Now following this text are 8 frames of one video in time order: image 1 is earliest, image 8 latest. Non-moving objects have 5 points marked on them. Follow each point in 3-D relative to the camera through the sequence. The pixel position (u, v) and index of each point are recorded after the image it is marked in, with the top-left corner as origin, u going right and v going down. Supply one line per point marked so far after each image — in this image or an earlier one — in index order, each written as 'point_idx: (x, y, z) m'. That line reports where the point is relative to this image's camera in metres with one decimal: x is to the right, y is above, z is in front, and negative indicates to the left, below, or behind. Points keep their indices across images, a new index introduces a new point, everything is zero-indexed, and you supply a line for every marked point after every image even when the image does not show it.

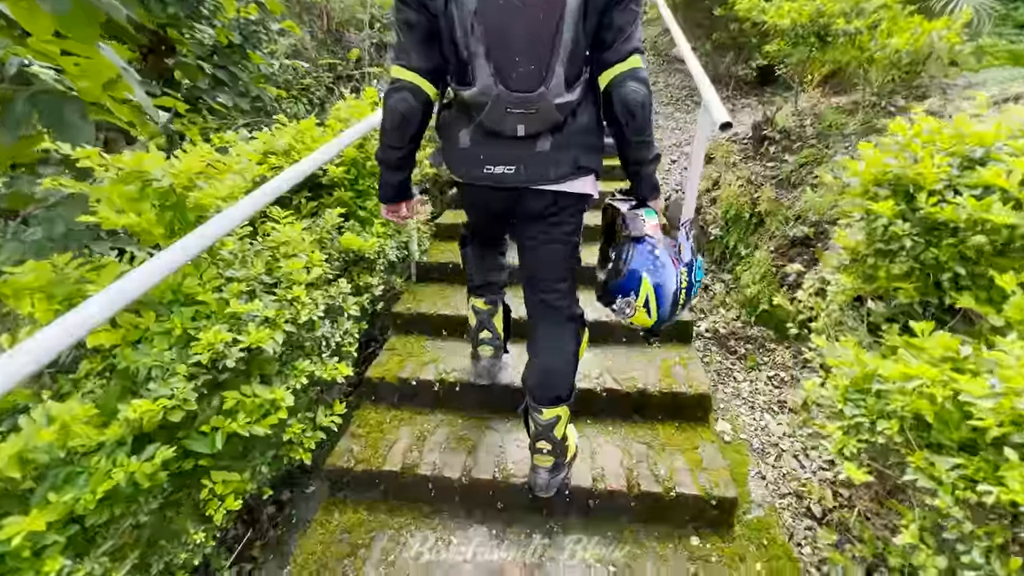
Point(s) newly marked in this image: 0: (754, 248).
0: (+1.6, +0.3, +3.1) m
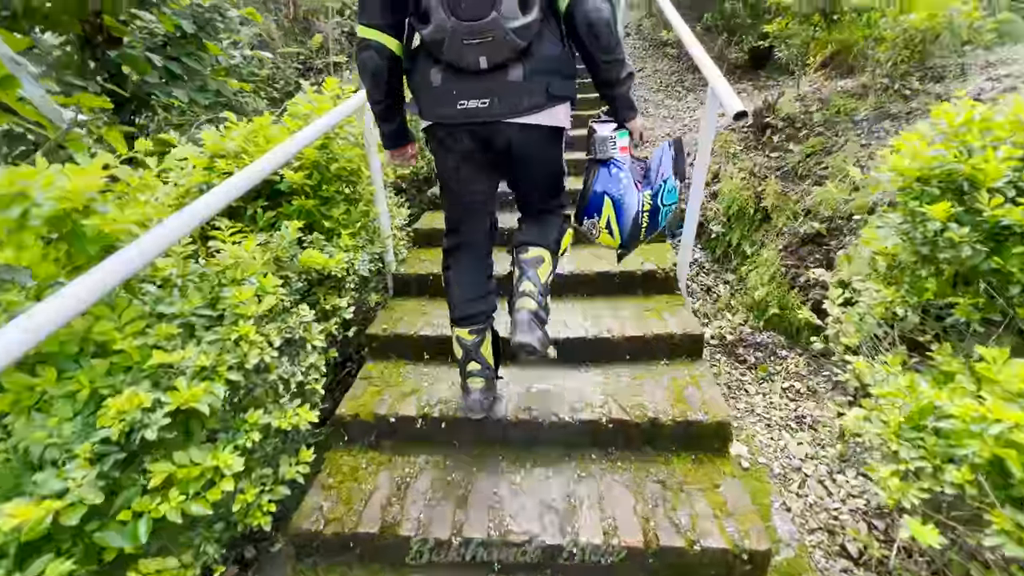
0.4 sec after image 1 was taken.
0: (+1.5, +0.3, +2.8) m
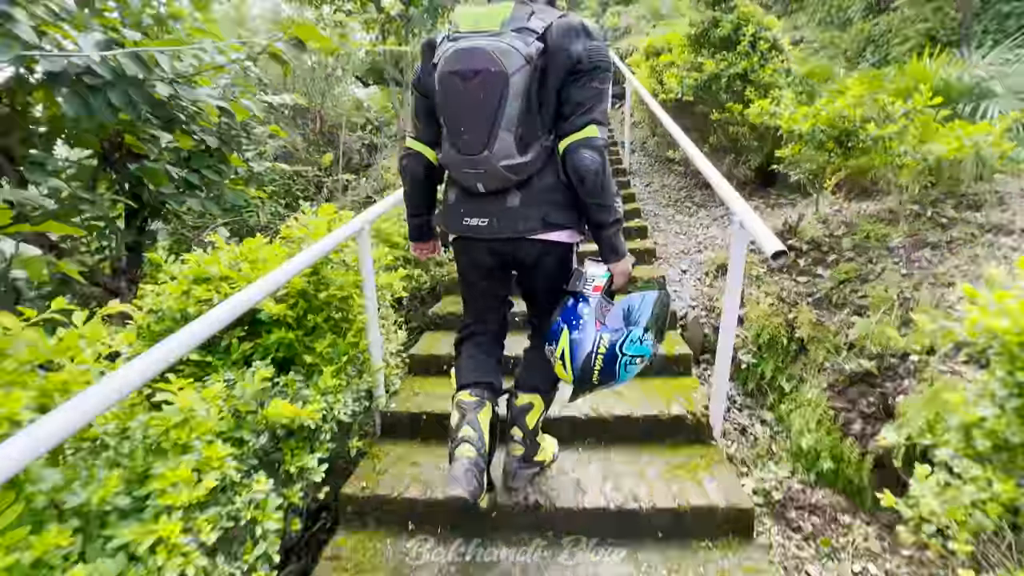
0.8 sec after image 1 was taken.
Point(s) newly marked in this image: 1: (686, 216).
0: (+1.6, -0.5, +2.5) m
1: (+1.7, +0.7, +4.3) m
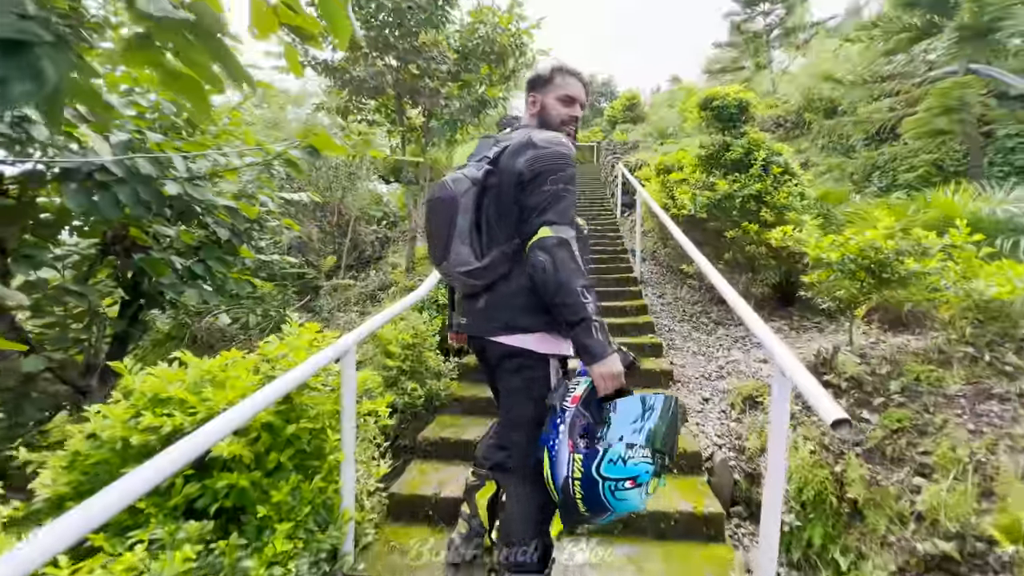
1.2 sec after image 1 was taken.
0: (+1.6, -1.2, +2.0) m
1: (+1.7, -0.4, +4.1) m
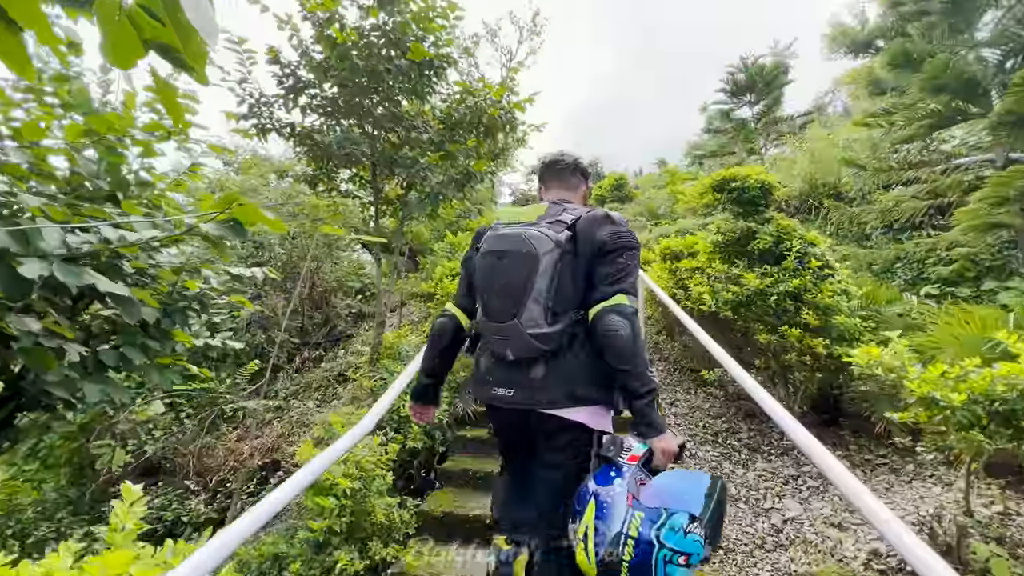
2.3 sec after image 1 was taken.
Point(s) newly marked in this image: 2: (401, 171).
0: (+1.5, -1.7, +1.0) m
1: (+1.6, -1.2, +3.2) m
2: (-1.2, +1.2, +4.8) m
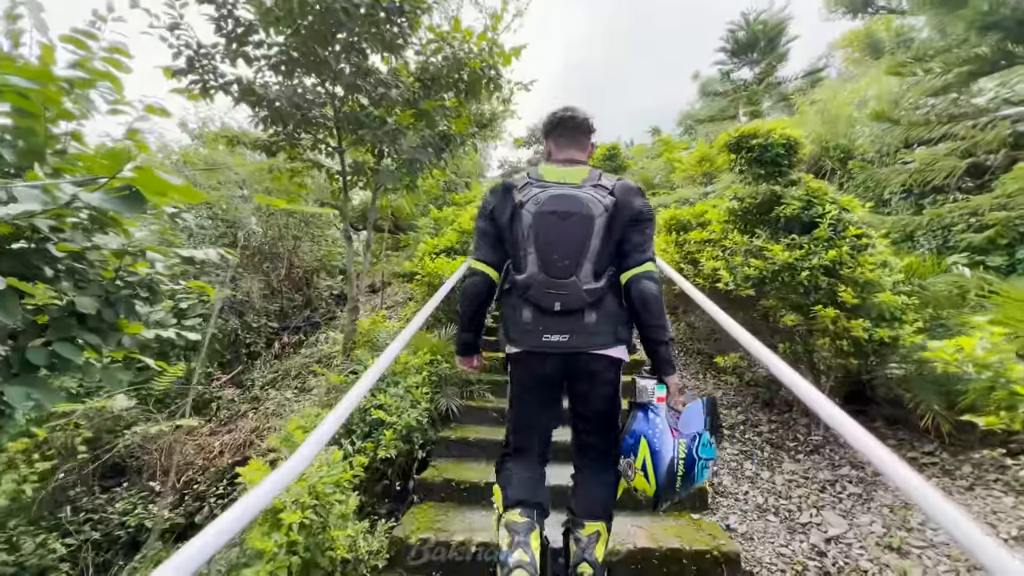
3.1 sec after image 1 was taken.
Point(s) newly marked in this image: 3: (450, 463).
0: (+1.5, -1.7, +0.7) m
1: (+1.5, -1.1, +2.8) m
2: (-1.3, +1.4, +4.2) m
3: (-0.4, -1.2, +3.0) m
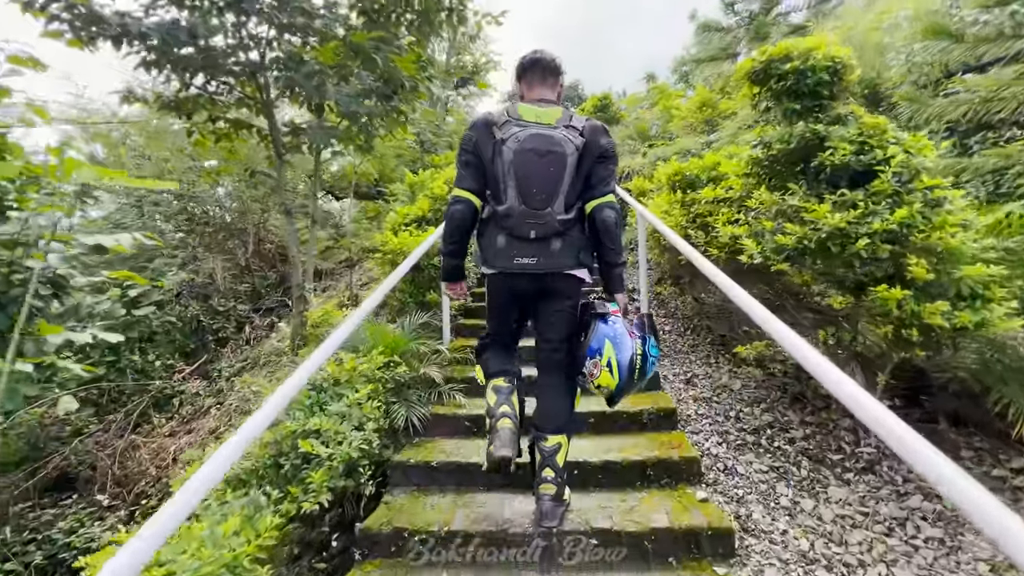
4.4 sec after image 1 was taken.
0: (+1.4, -1.7, +0.1) m
1: (+1.4, -1.0, +2.2) m
2: (-1.6, +1.5, +3.4) m
3: (-0.6, -1.1, +2.4) m
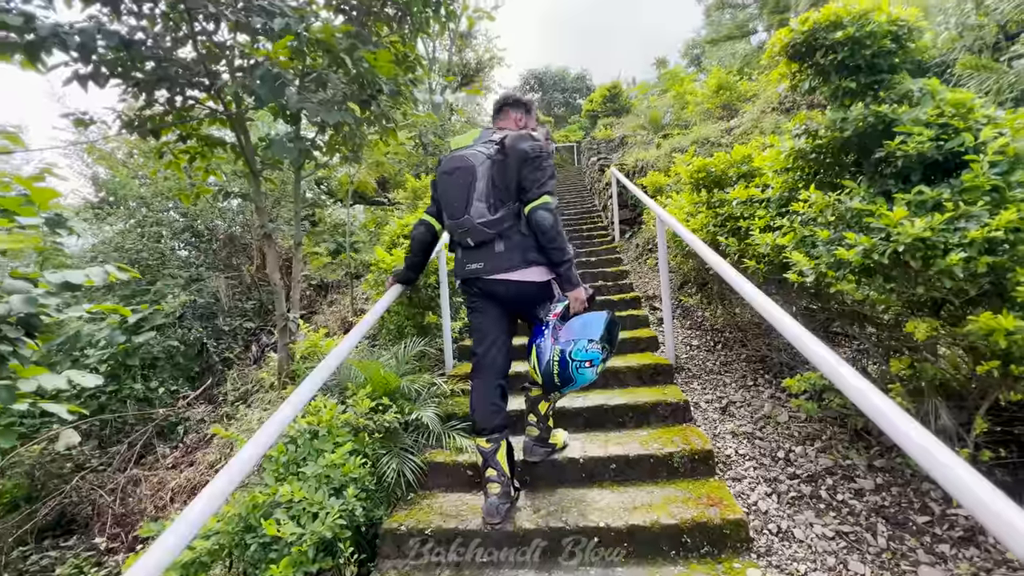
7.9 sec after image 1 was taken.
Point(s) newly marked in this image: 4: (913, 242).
0: (+1.4, -1.9, -0.3) m
1: (+1.4, -1.1, +1.7) m
2: (-1.6, +1.3, +3.0) m
3: (-0.5, -1.3, +2.0) m
4: (+1.5, +0.2, +1.7) m
